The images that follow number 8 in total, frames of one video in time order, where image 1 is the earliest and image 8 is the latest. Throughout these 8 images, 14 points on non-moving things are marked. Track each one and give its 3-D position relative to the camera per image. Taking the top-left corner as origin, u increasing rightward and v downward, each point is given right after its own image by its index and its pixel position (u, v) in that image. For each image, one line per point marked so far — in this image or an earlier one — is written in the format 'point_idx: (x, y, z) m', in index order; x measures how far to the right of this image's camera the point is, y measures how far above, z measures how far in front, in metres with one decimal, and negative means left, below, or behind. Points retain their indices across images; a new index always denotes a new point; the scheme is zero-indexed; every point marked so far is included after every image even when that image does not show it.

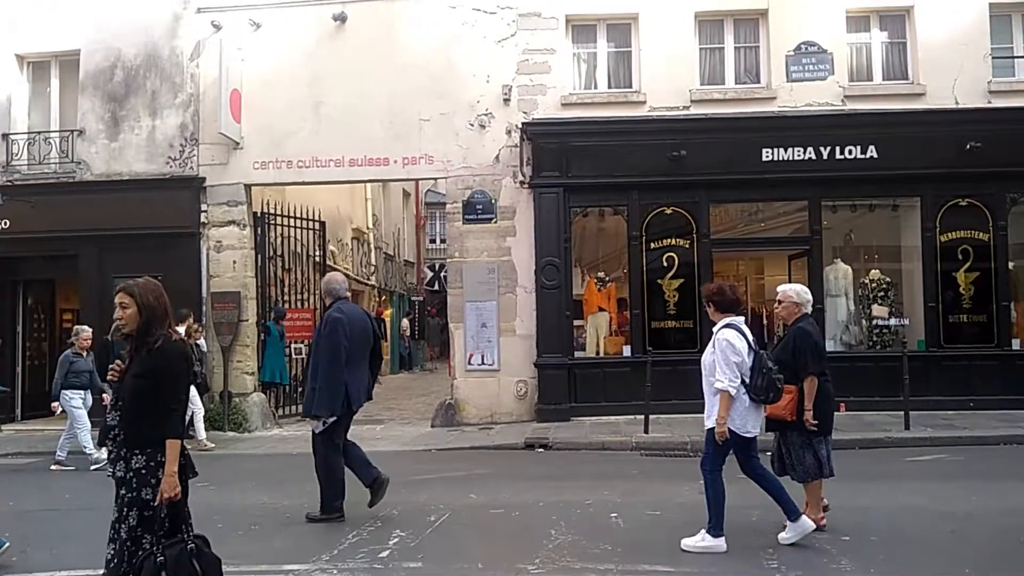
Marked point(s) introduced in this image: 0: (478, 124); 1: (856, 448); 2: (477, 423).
0: (-0.6, +3.0, +15.1) m
1: (+5.0, -2.3, +12.0) m
2: (-0.7, -2.5, +14.9) m
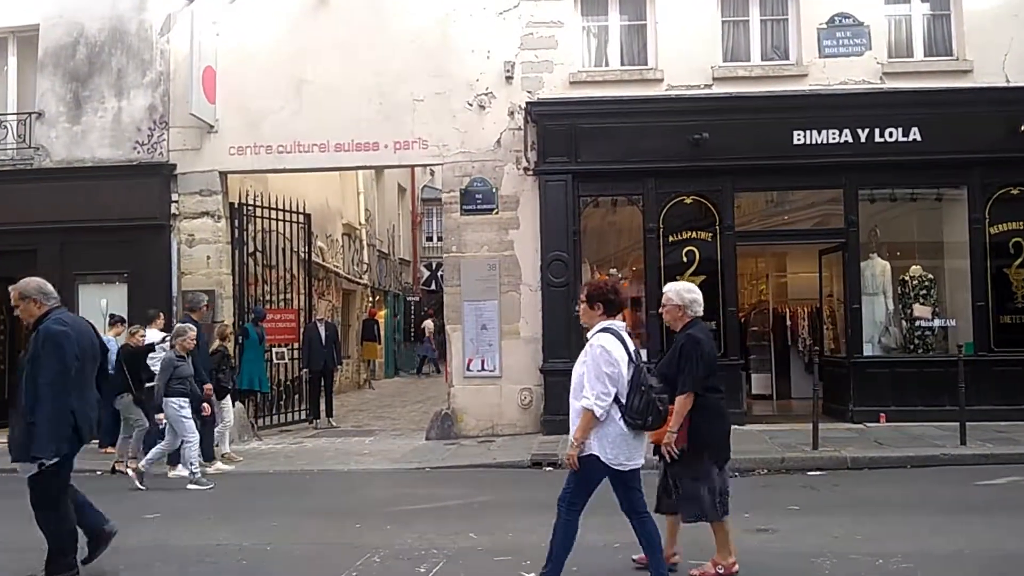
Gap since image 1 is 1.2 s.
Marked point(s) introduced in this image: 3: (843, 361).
0: (-0.6, +3.1, +13.7) m
1: (+5.1, -2.3, +10.6) m
2: (-0.6, -2.4, +13.4) m
3: (+5.5, -1.2, +13.6) m
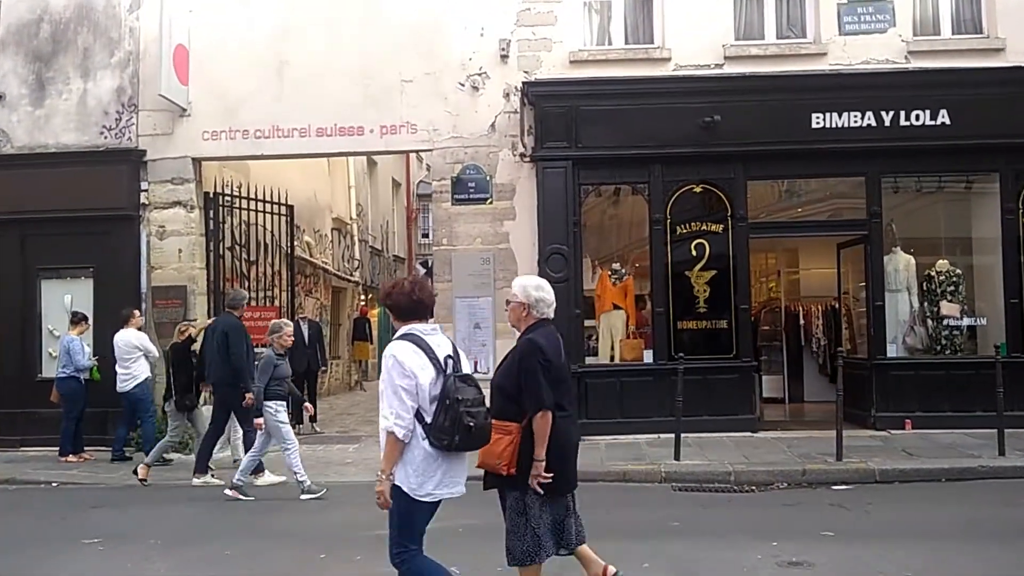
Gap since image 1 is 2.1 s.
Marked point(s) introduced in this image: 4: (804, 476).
0: (-0.7, +3.1, +12.7) m
1: (+5.0, -2.2, +9.6) m
2: (-0.7, -2.4, +12.4) m
3: (+5.4, -1.1, +12.6) m
4: (+3.4, -2.2, +9.6) m
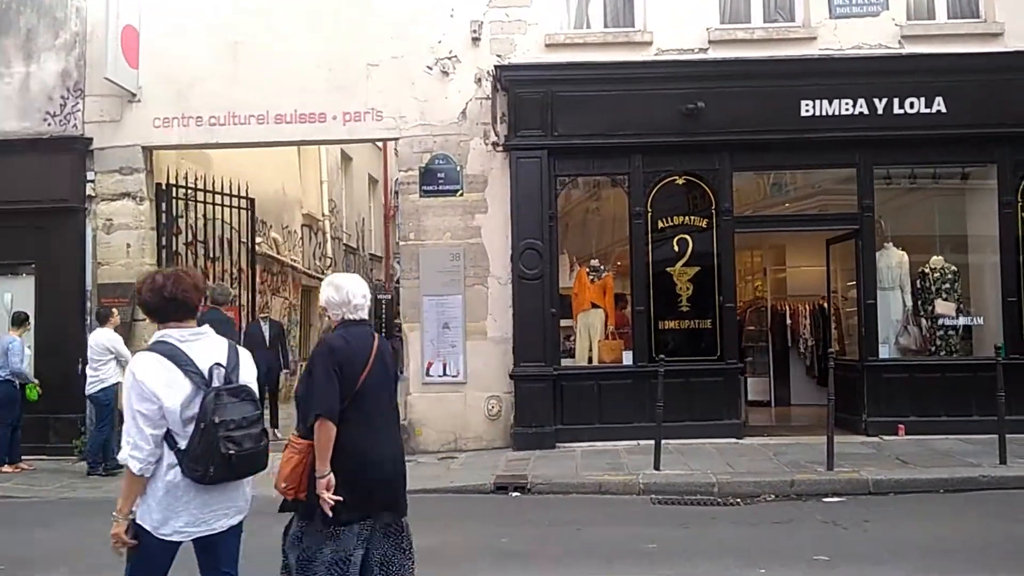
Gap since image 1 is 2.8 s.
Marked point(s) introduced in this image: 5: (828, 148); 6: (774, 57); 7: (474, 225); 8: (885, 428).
0: (-1.1, +3.2, +11.9) m
1: (+4.7, -2.2, +8.9) m
2: (-1.1, -2.3, +11.7) m
3: (+5.0, -1.1, +11.9) m
4: (+3.1, -2.2, +8.9) m
5: (+4.5, +2.0, +11.7) m
6: (+3.7, +3.3, +11.5) m
7: (-0.6, +0.9, +11.8) m
8: (+5.2, -2.0, +11.5) m
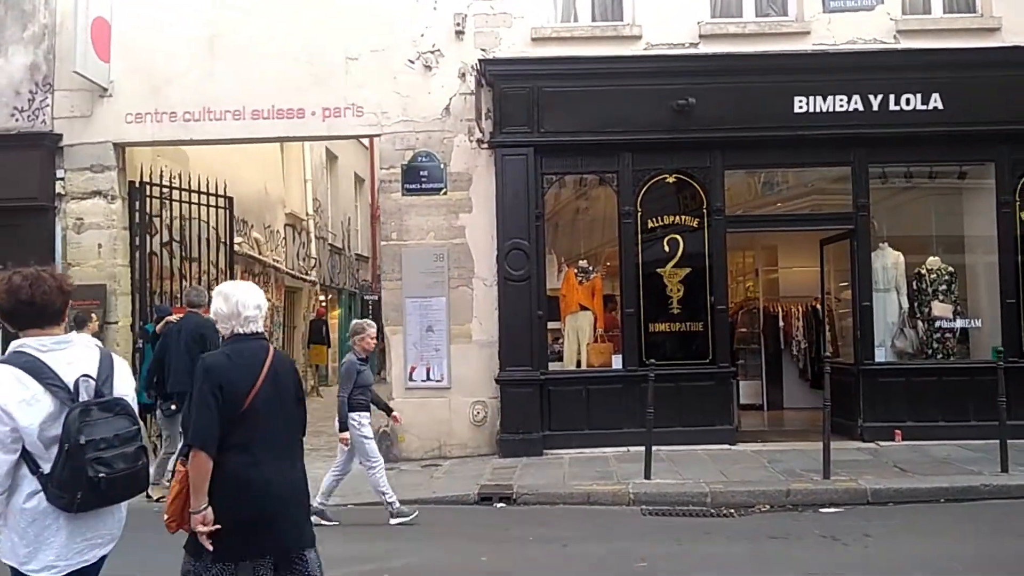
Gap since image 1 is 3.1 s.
0: (-1.3, +3.2, +11.5) m
1: (+4.5, -2.2, +8.6) m
2: (-1.3, -2.3, +11.3) m
3: (+4.8, -1.1, +11.6) m
4: (+2.9, -2.2, +8.6) m
5: (+4.3, +2.0, +11.4) m
6: (+3.5, +3.2, +11.2) m
7: (-0.8, +0.9, +11.4) m
8: (+5.0, -2.0, +11.2) m
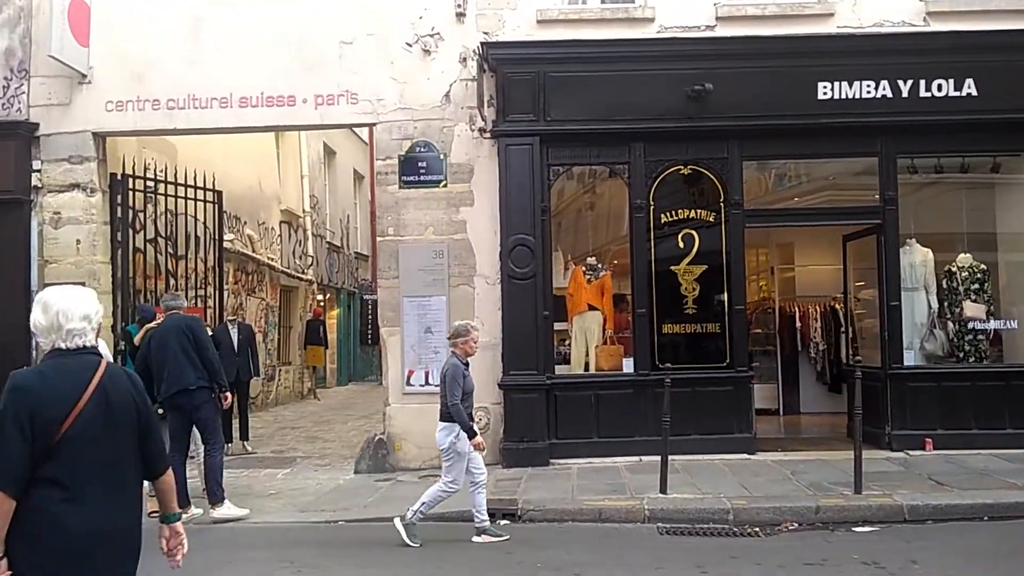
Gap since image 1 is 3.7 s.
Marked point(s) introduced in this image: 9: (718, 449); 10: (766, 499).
0: (-1.2, +3.2, +10.8) m
1: (+4.5, -2.2, +7.9) m
2: (-1.2, -2.3, +10.6) m
3: (+4.8, -1.1, +10.9) m
4: (+2.9, -2.2, +7.9) m
5: (+4.4, +2.0, +10.7) m
6: (+3.5, +3.3, +10.5) m
7: (-0.7, +0.9, +10.7) m
8: (+5.1, -2.0, +10.5) m
9: (+2.6, -2.1, +10.6) m
10: (+2.5, -2.1, +8.2) m
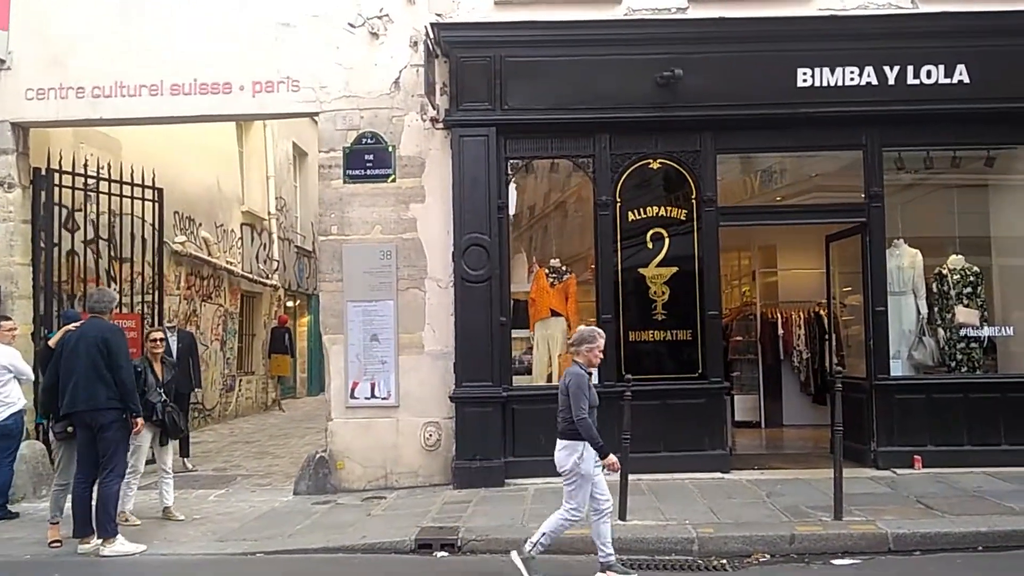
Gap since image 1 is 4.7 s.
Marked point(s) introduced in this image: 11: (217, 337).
0: (-1.8, +3.1, +10.0) m
1: (+4.0, -2.2, +7.0) m
2: (-1.8, -2.4, +9.7) m
3: (+4.3, -1.2, +10.0) m
4: (+2.4, -2.2, +7.0) m
5: (+3.8, +1.9, +9.9) m
6: (+3.0, +3.2, +9.7) m
7: (-1.3, +0.9, +9.9) m
8: (+4.5, -2.0, +9.6) m
9: (+2.1, -2.1, +9.7) m
10: (+2.0, -2.1, +7.3) m
11: (-6.2, -1.0, +17.2) m
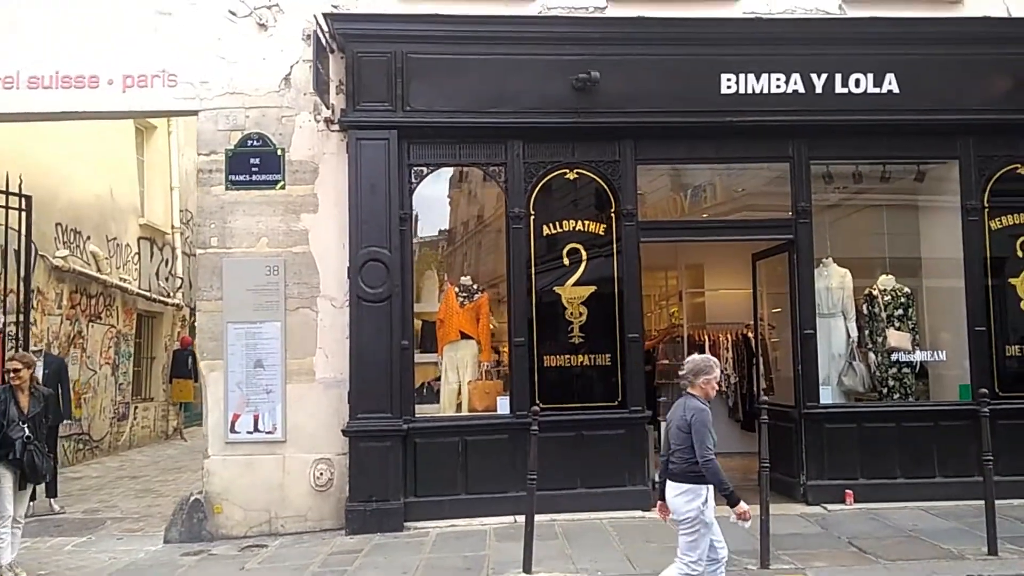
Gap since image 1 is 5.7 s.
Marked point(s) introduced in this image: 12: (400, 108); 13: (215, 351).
0: (-2.8, +2.9, +9.0) m
1: (+3.1, -2.4, +6.4) m
2: (-2.8, -2.6, +8.6) m
3: (+3.2, -1.4, +9.4) m
4: (+1.6, -2.4, +6.2) m
5: (+2.8, +1.7, +9.3) m
6: (+1.9, +3.0, +9.1) m
7: (-2.3, +0.6, +8.9) m
8: (+3.5, -2.3, +9.0) m
9: (+1.0, -2.3, +8.9) m
10: (+1.1, -2.3, +6.5) m
11: (-7.8, -1.4, +15.8) m
12: (-1.2, +1.9, +8.8) m
13: (-3.2, -0.7, +8.7) m
